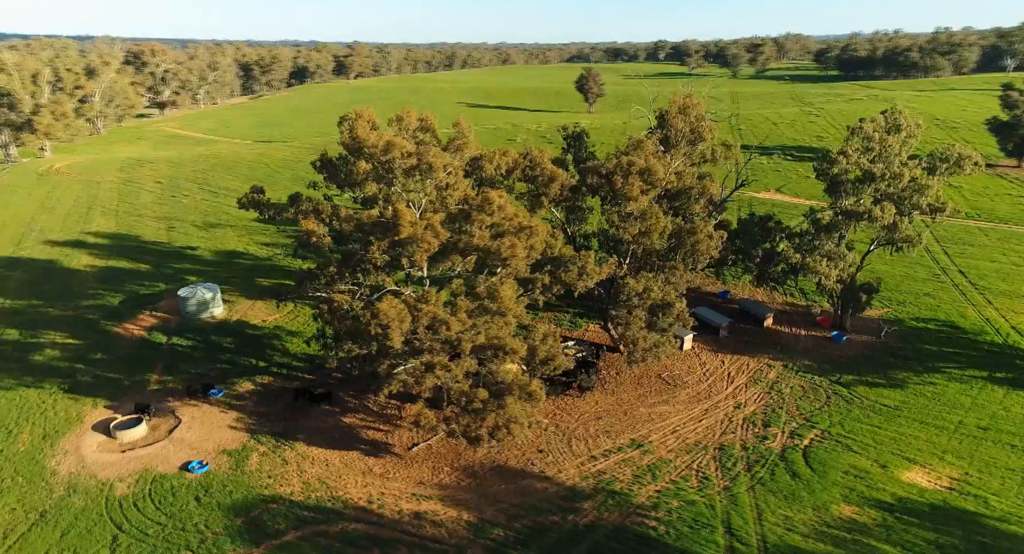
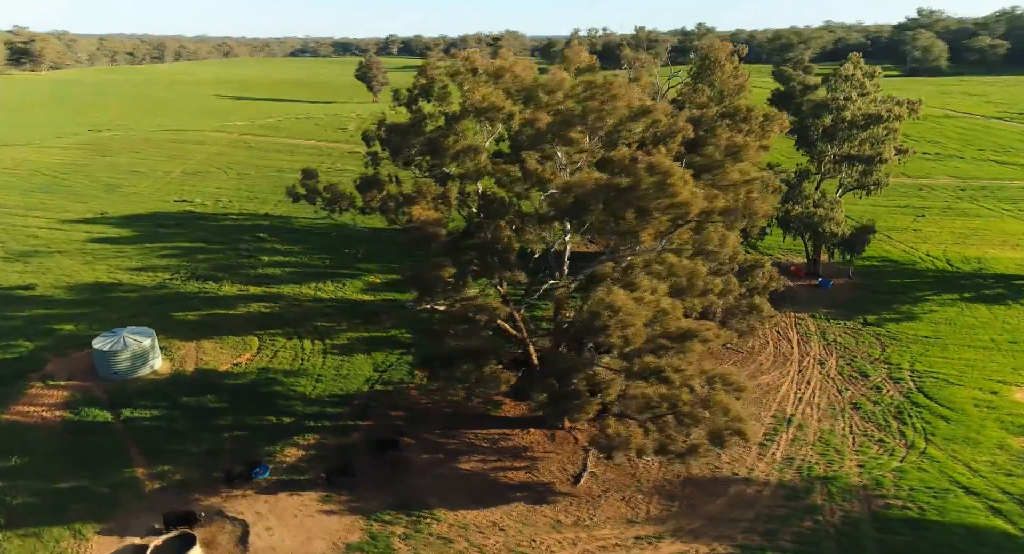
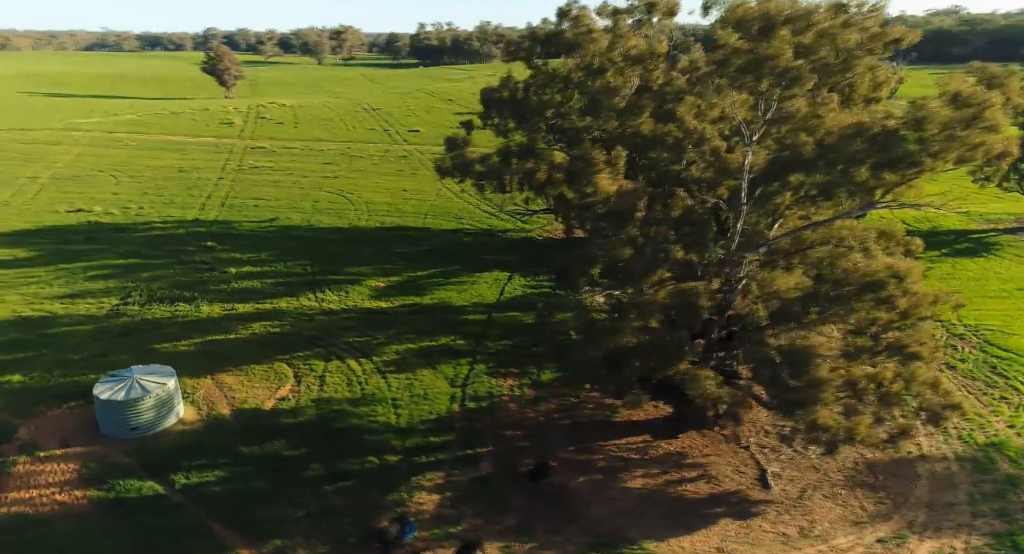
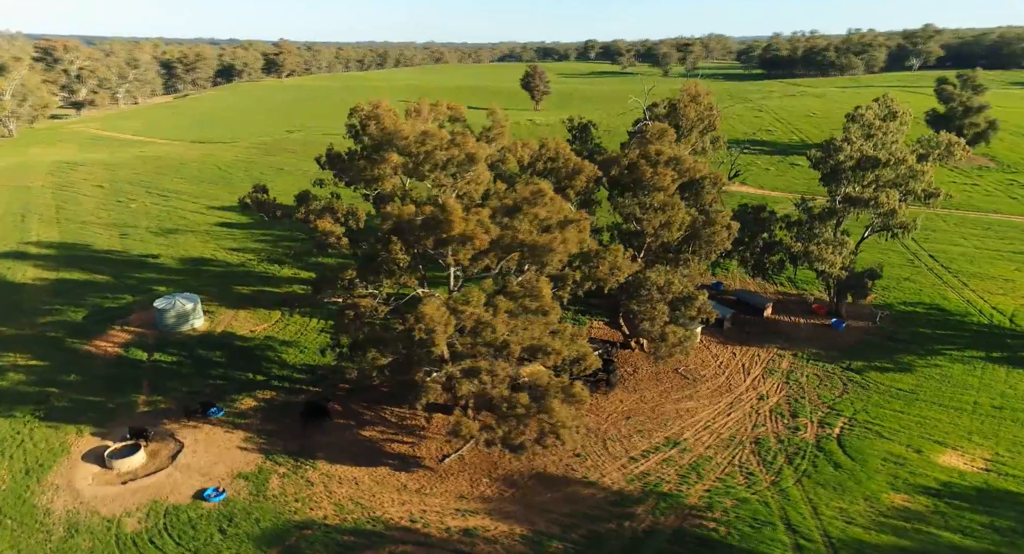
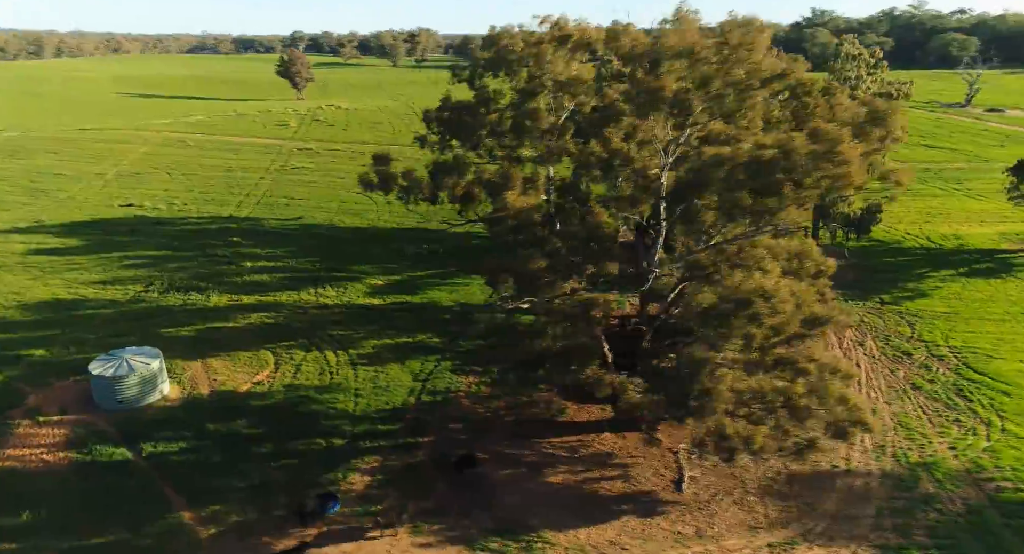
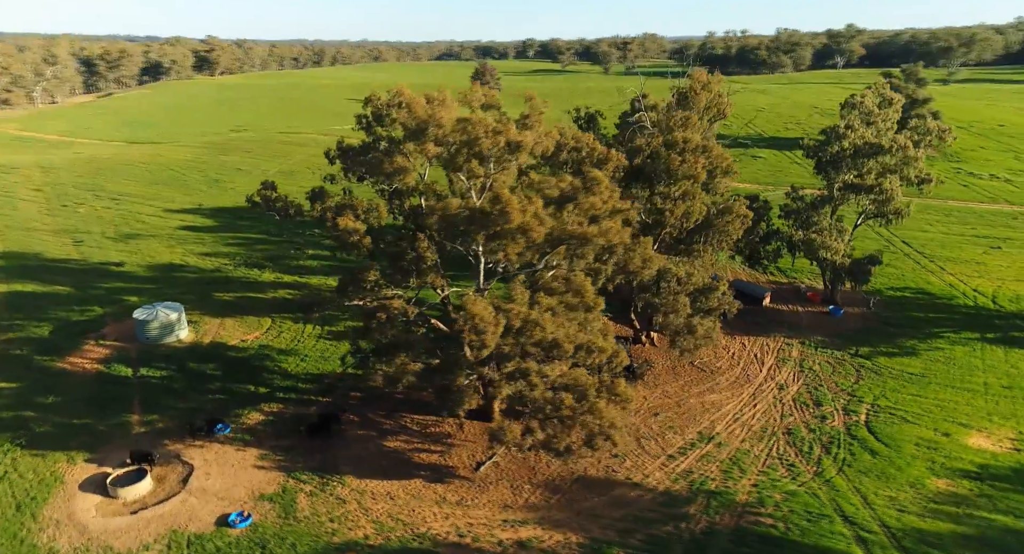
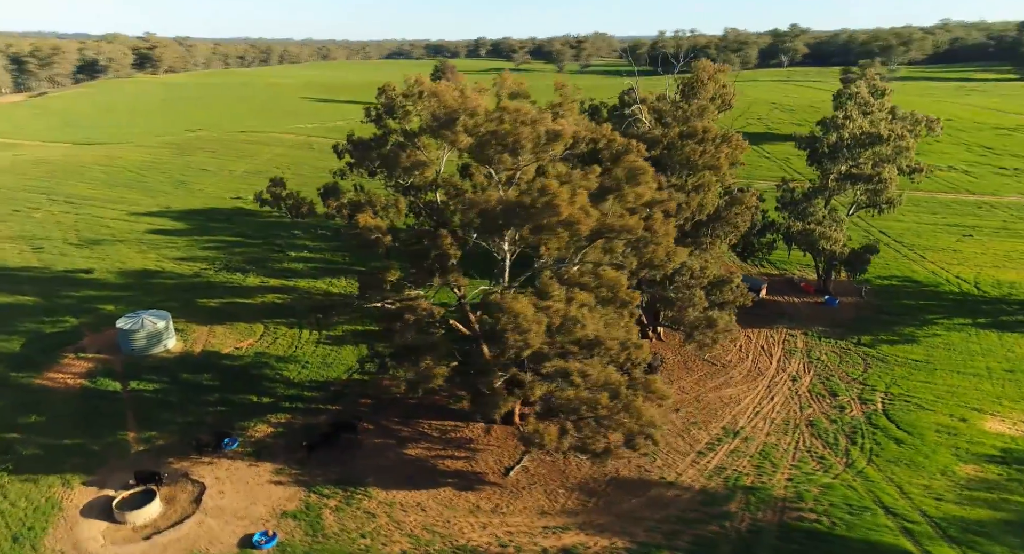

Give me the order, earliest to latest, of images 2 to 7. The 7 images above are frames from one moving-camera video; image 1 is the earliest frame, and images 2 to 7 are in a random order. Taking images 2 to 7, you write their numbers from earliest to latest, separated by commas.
4, 6, 7, 2, 5, 3
